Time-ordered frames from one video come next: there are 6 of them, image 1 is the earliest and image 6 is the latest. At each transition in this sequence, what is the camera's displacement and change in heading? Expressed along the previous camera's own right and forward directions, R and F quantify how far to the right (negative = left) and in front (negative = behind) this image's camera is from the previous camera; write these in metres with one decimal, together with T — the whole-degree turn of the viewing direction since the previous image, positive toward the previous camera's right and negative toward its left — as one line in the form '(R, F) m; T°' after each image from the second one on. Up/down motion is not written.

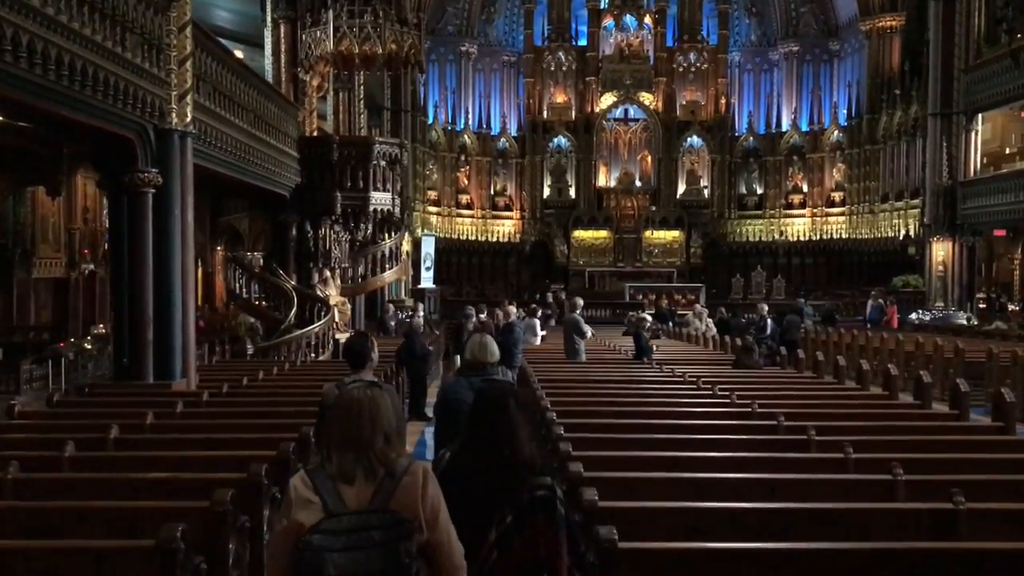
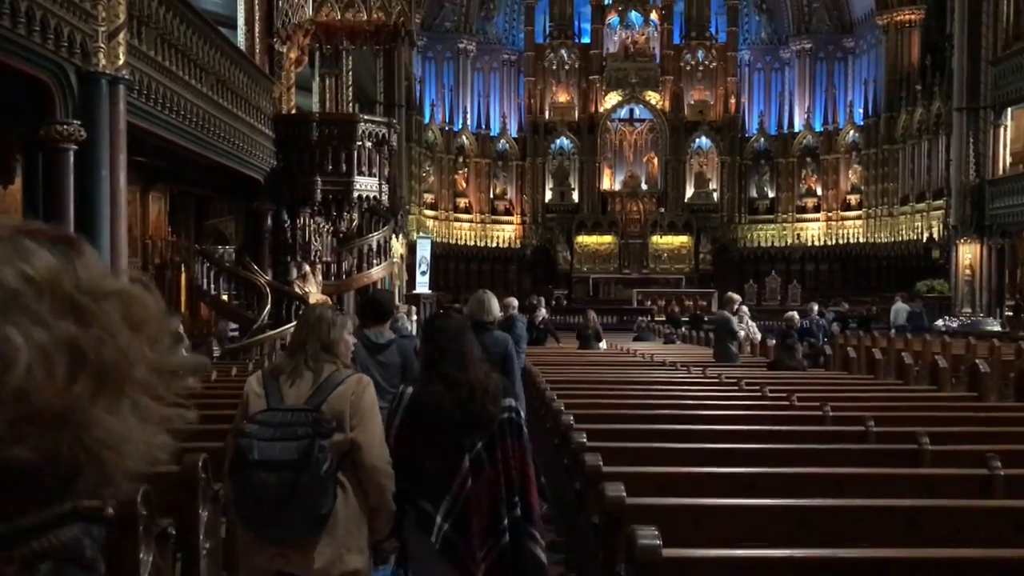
(0.0, +1.6) m; 0°
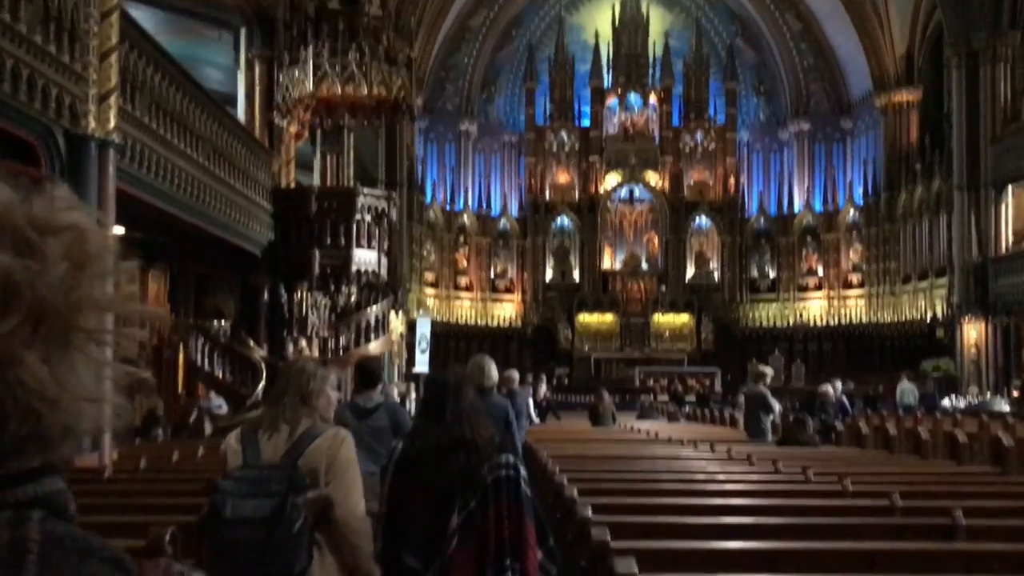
(0.0, +0.3) m; 0°
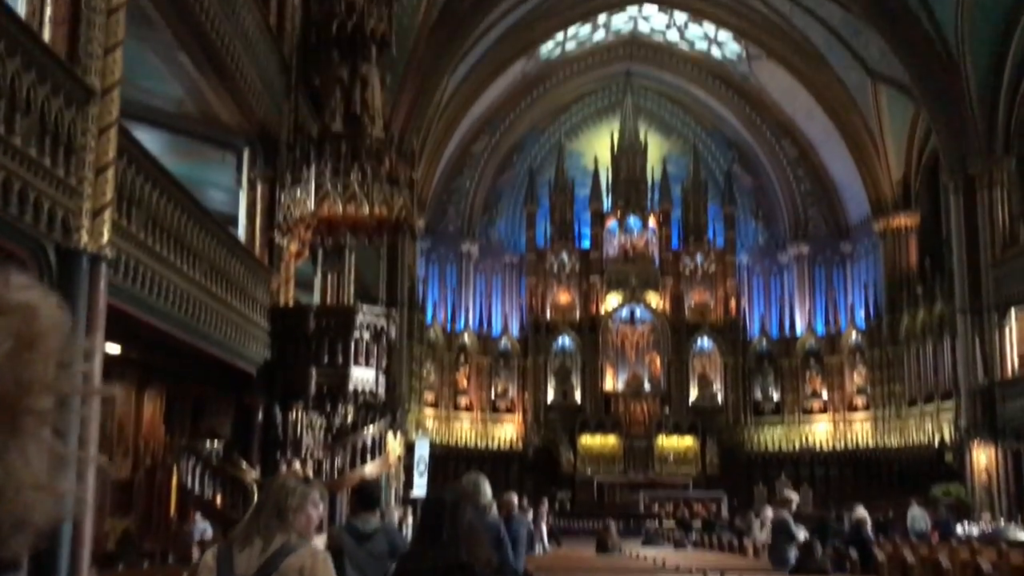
(0.0, +0.2) m; 0°
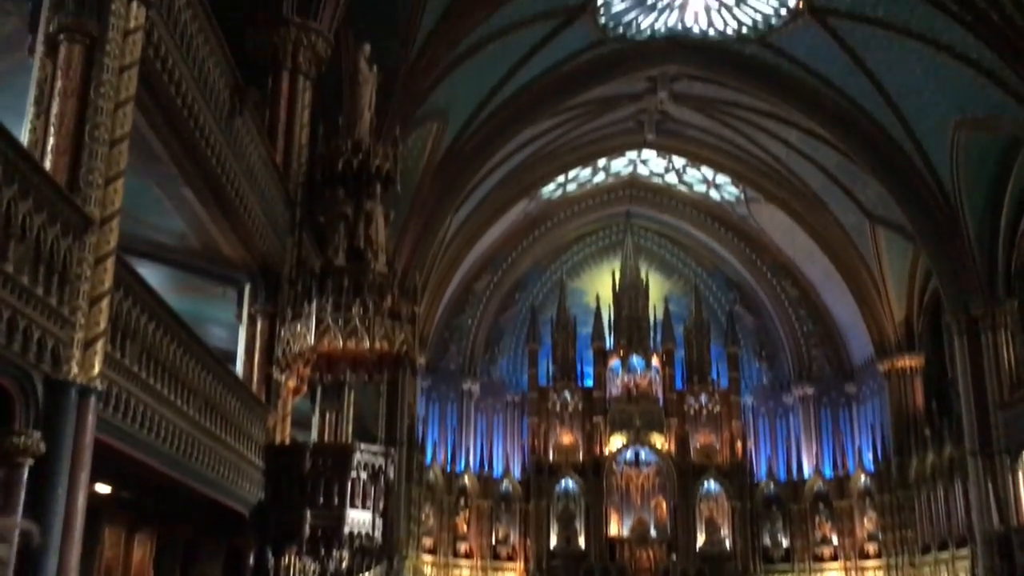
(0.0, +0.2) m; 0°
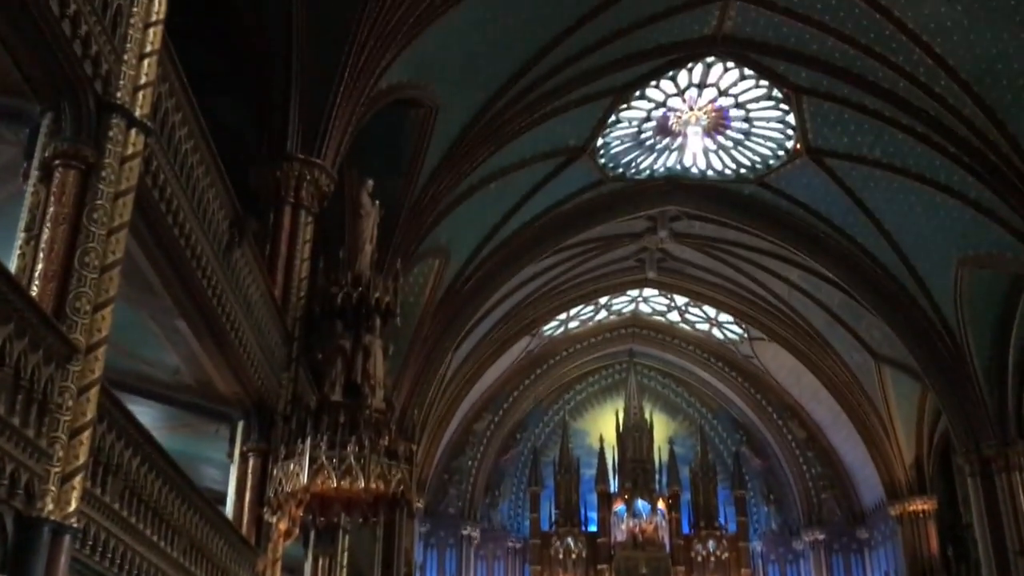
(0.0, +0.2) m; 0°
